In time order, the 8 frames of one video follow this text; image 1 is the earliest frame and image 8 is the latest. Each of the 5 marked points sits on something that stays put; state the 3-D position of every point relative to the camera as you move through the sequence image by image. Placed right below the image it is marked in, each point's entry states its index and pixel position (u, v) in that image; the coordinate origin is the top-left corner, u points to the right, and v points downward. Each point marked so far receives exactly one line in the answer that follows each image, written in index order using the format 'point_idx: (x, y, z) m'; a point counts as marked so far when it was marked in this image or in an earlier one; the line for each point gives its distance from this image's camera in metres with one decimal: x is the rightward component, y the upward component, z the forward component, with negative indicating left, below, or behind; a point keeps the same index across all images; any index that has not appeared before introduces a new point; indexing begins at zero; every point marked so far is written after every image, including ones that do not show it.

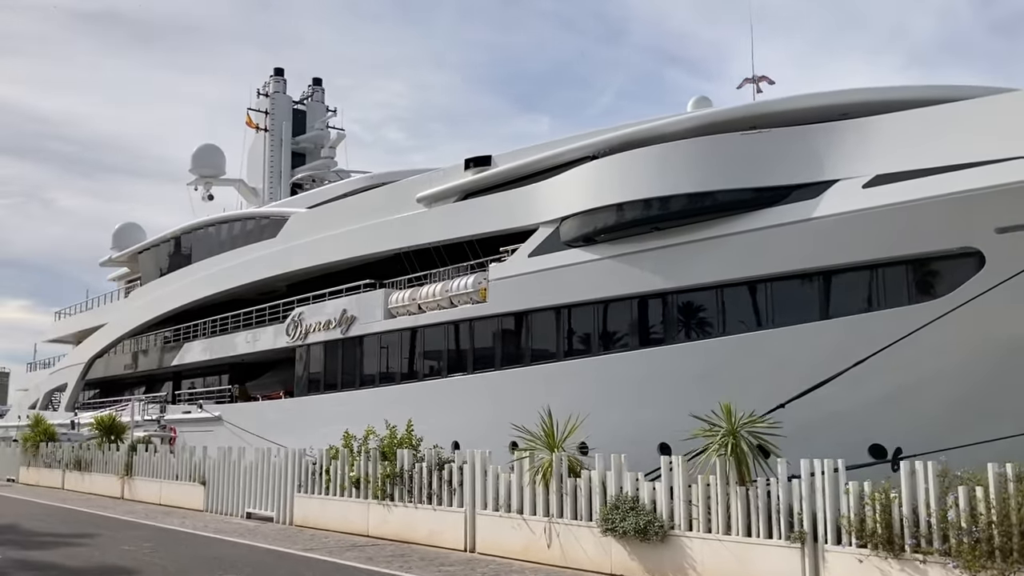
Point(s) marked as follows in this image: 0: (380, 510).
0: (-1.4, -2.4, +9.8) m
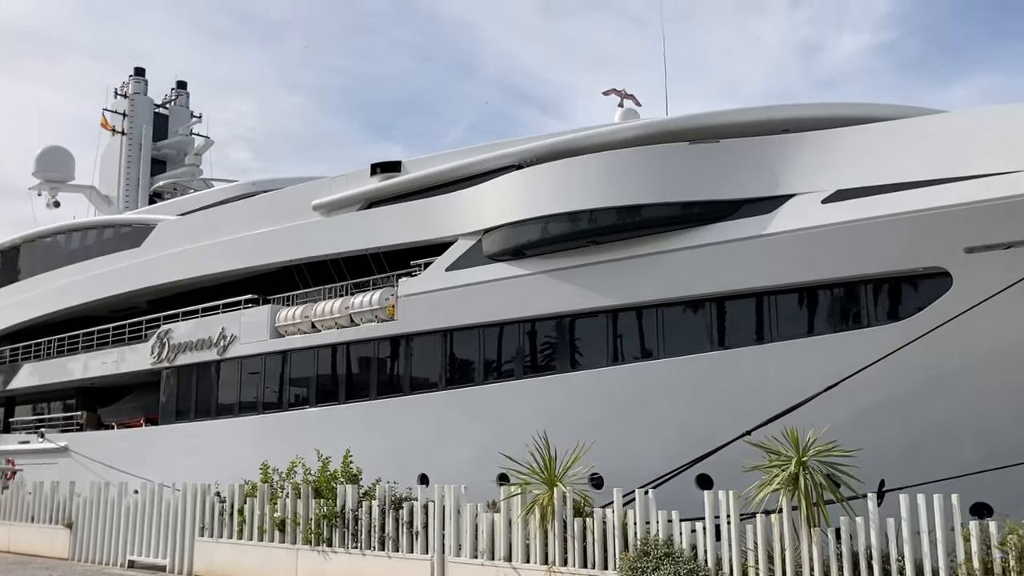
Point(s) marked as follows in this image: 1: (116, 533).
0: (-1.7, -2.4, +8.2) m
1: (-4.4, -2.8, +10.5) m
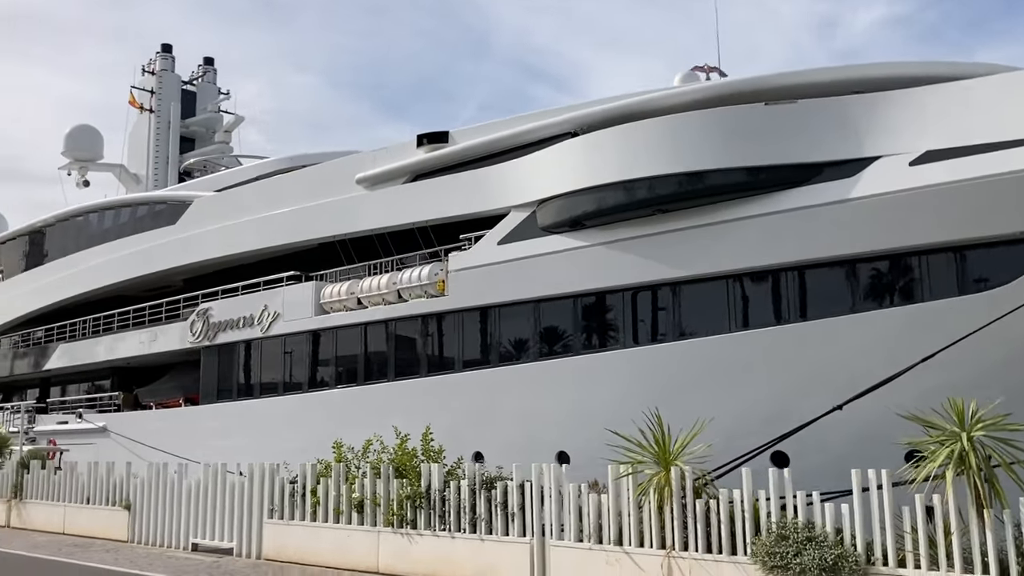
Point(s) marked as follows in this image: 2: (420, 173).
0: (-1.0, -2.1, +7.8) m
1: (-3.6, -2.5, +10.1) m
2: (-1.6, +2.0, +16.5) m
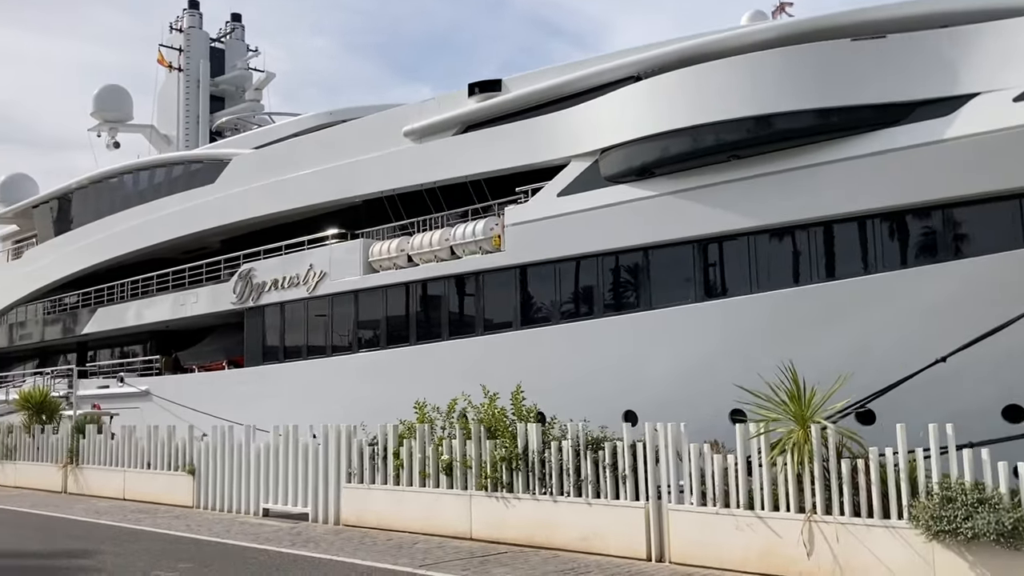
0: (-0.2, -1.7, +7.3) m
1: (-2.7, -2.0, +9.8) m
2: (-0.7, +2.8, +15.9) m
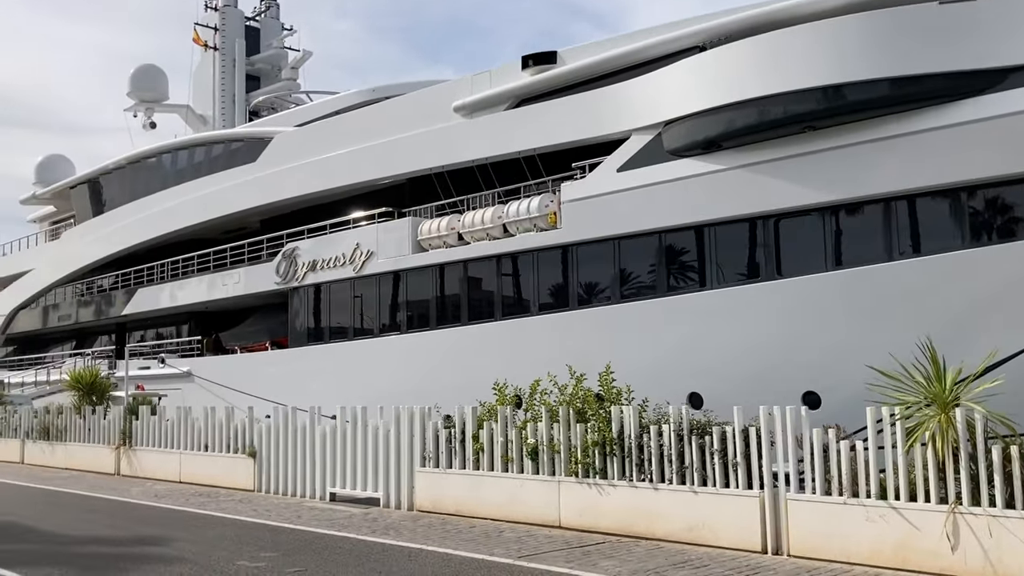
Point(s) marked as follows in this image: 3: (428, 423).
0: (+0.5, -1.5, +6.9) m
1: (-2.0, -1.8, +9.4) m
2: (+0.2, +3.1, +15.4) m
3: (-0.7, -1.2, +8.3) m
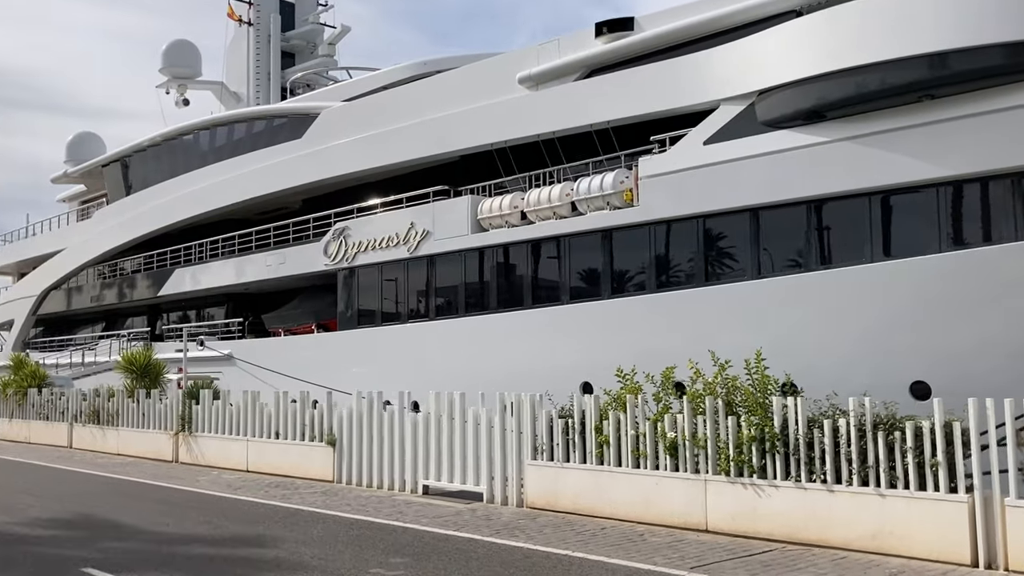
0: (+1.5, -1.4, +6.2) m
1: (-1.0, -1.5, +8.7) m
2: (+1.3, +3.4, +14.6) m
3: (+0.2, -1.0, +7.6) m
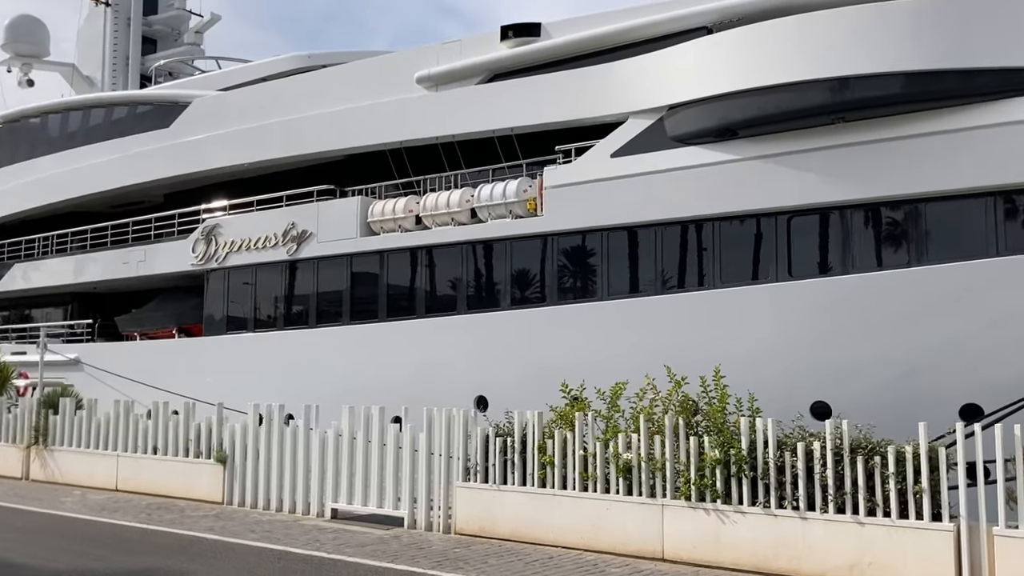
0: (+1.1, -1.4, +5.8) m
1: (-1.7, -1.6, +7.9) m
2: (-0.2, +3.2, +14.1) m
3: (-0.3, -1.0, +7.0) m
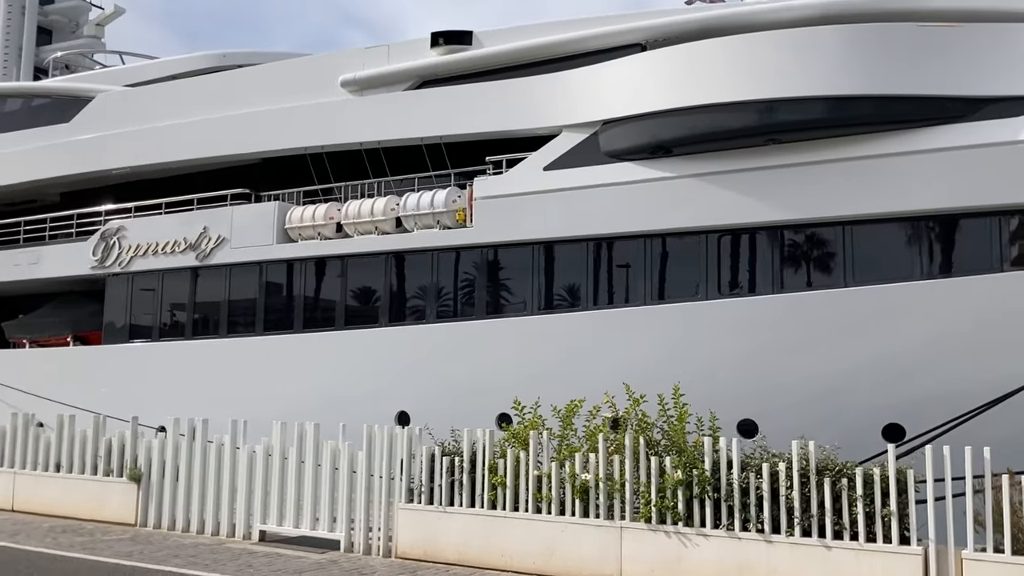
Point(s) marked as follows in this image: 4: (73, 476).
0: (+0.9, -1.5, +5.6) m
1: (-2.2, -1.6, +7.4) m
2: (-1.3, +3.1, +13.8) m
3: (-0.7, -1.1, +6.6) m
4: (-3.9, -1.6, +8.3) m
